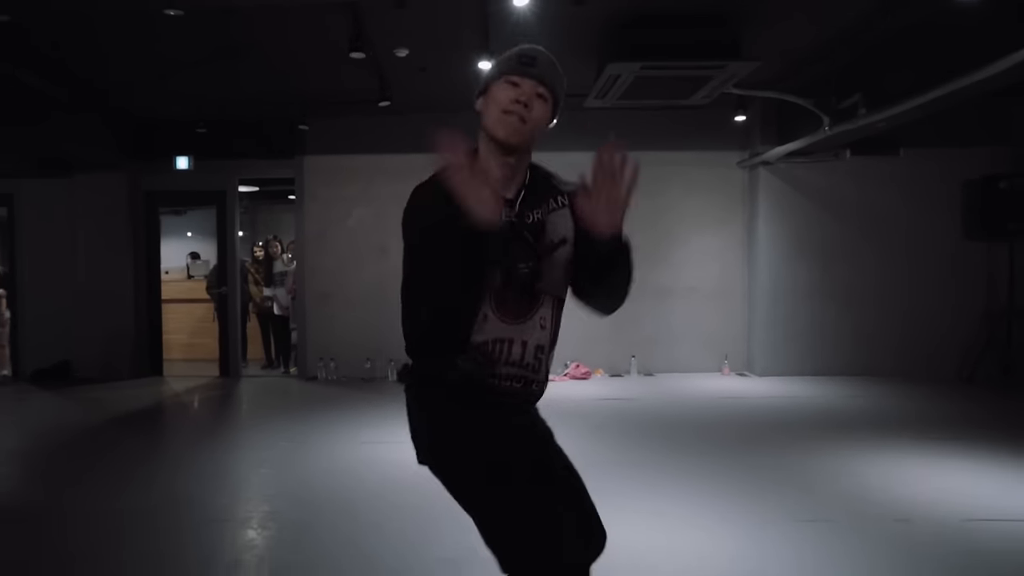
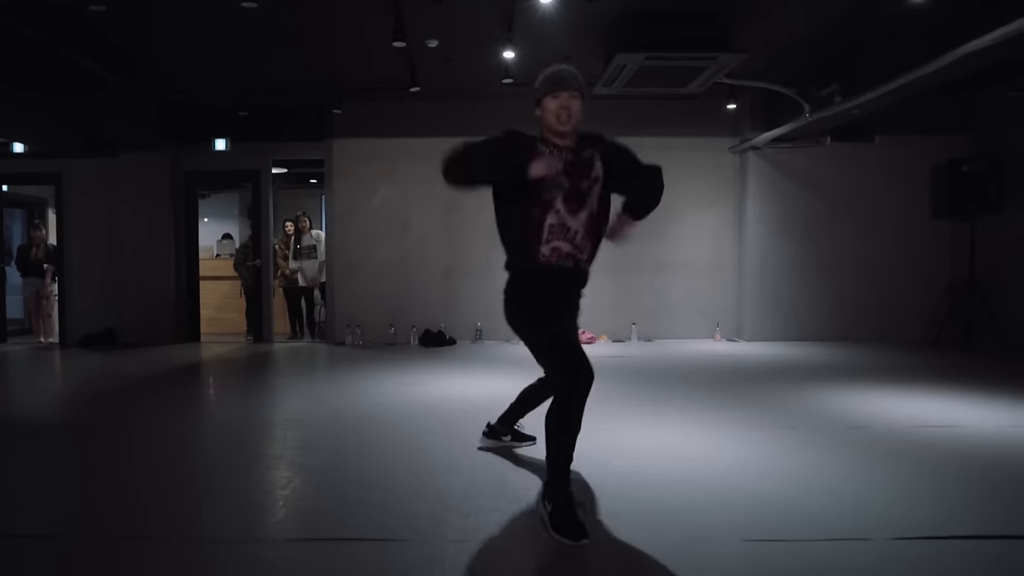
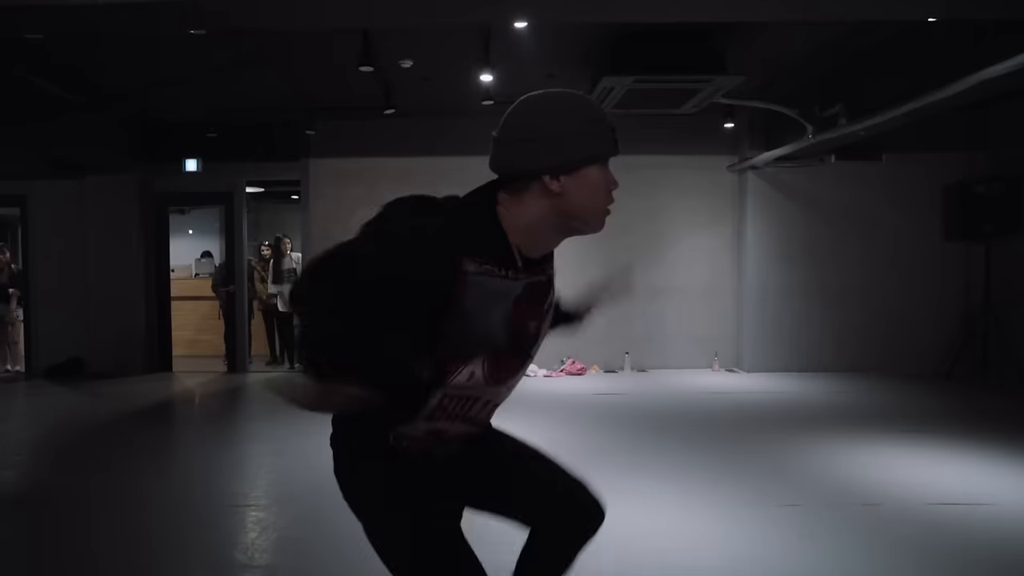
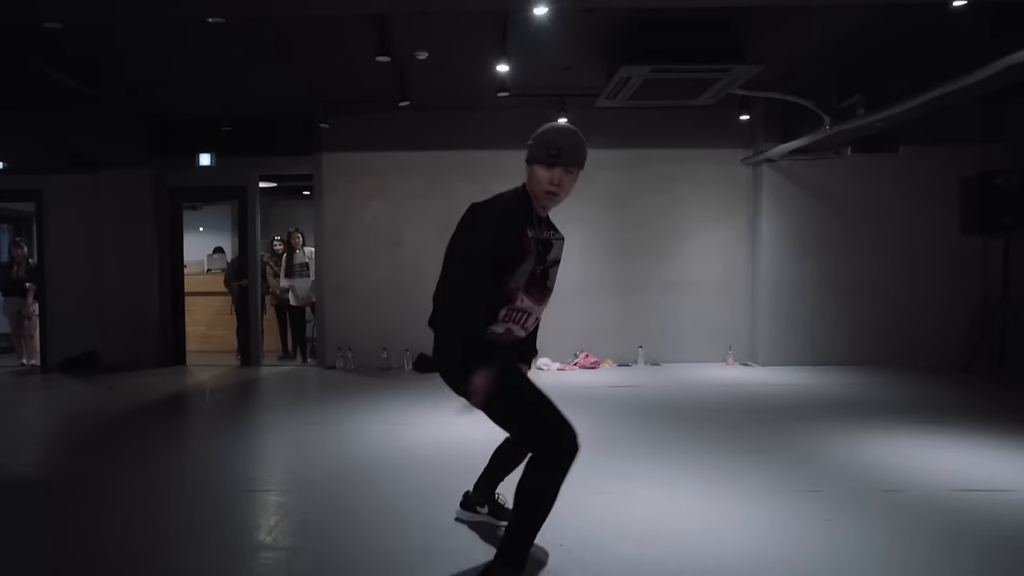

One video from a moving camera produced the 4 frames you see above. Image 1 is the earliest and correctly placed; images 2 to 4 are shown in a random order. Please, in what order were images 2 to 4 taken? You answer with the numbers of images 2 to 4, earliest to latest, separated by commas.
3, 4, 2
